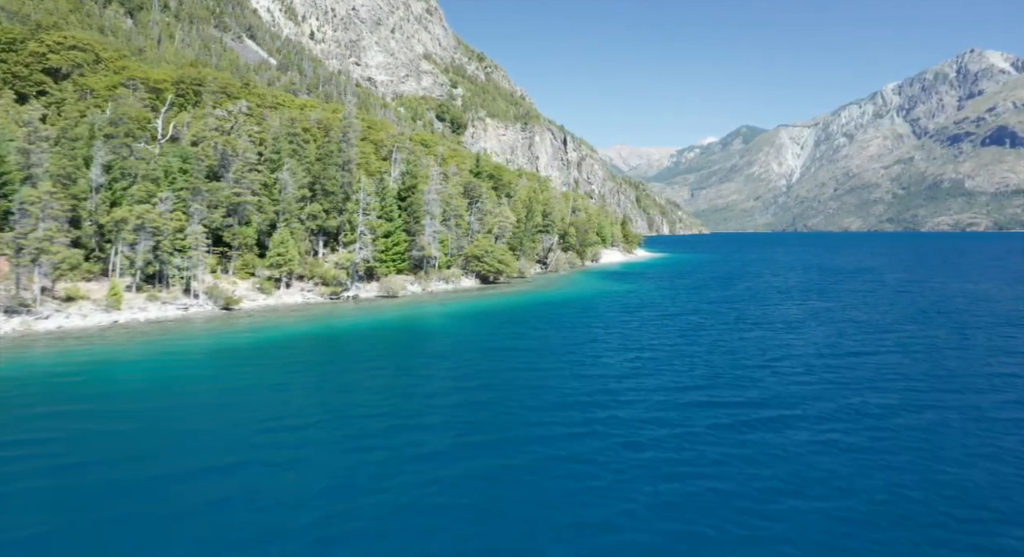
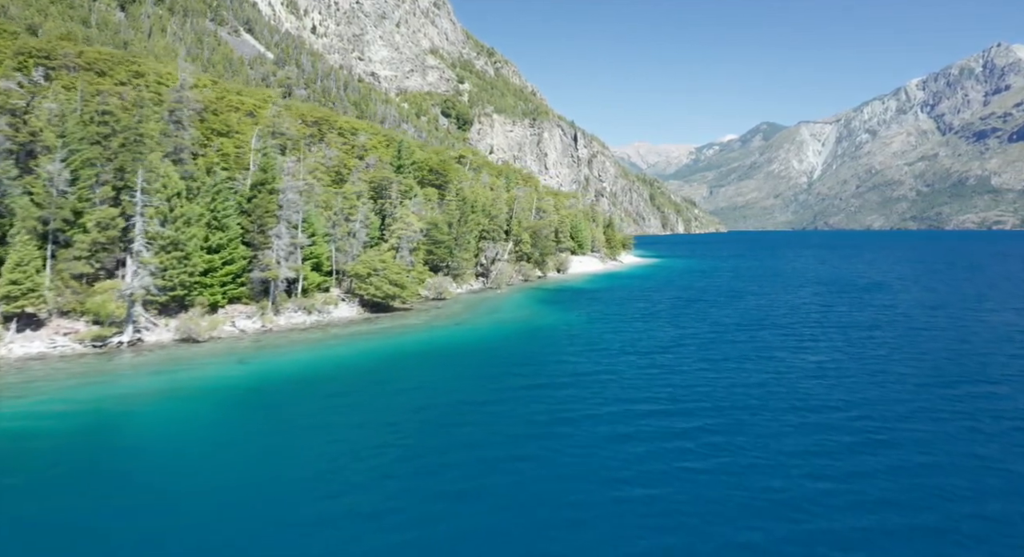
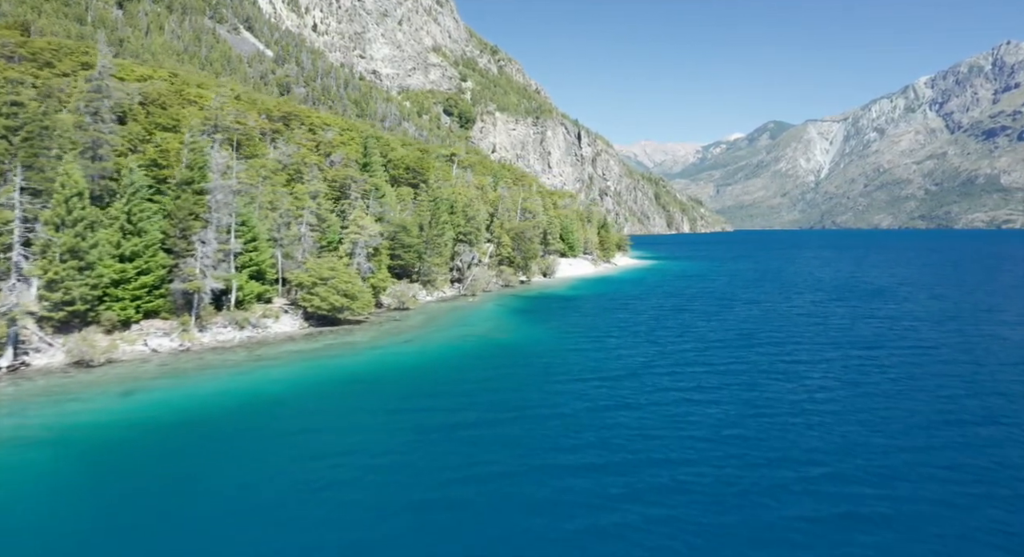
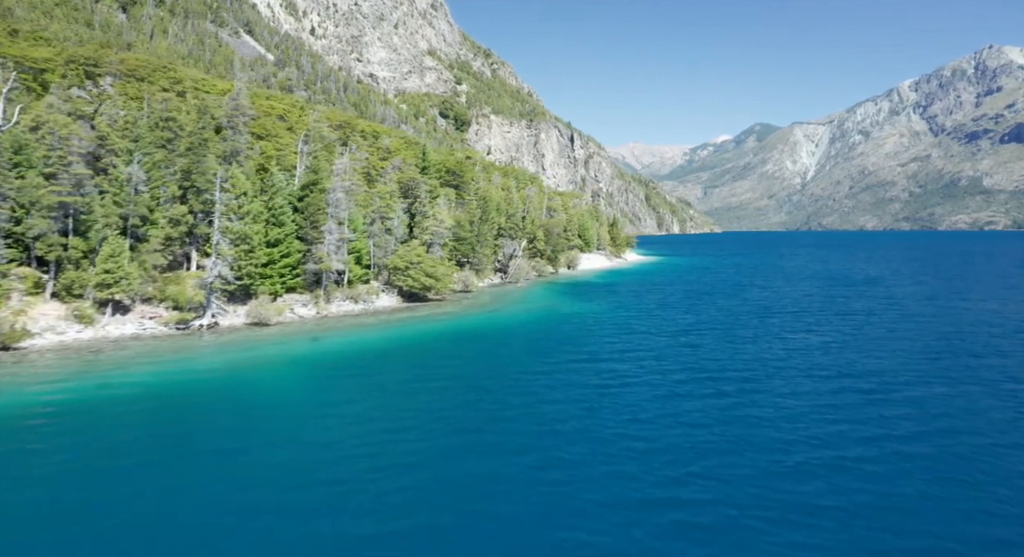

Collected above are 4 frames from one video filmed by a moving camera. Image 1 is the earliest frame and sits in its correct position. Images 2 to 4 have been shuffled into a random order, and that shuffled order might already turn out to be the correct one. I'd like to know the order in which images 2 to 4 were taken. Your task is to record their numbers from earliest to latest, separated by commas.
4, 2, 3
